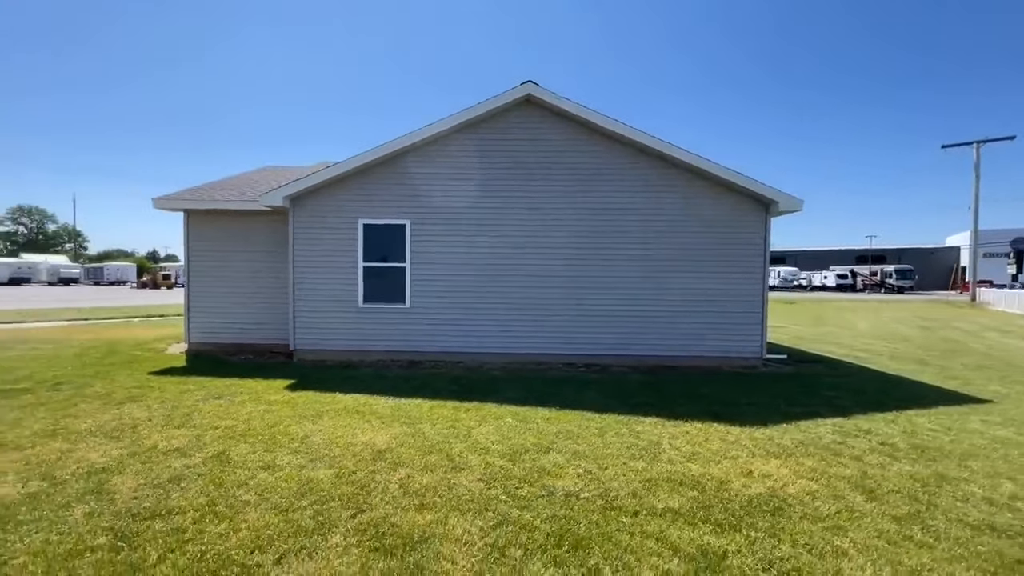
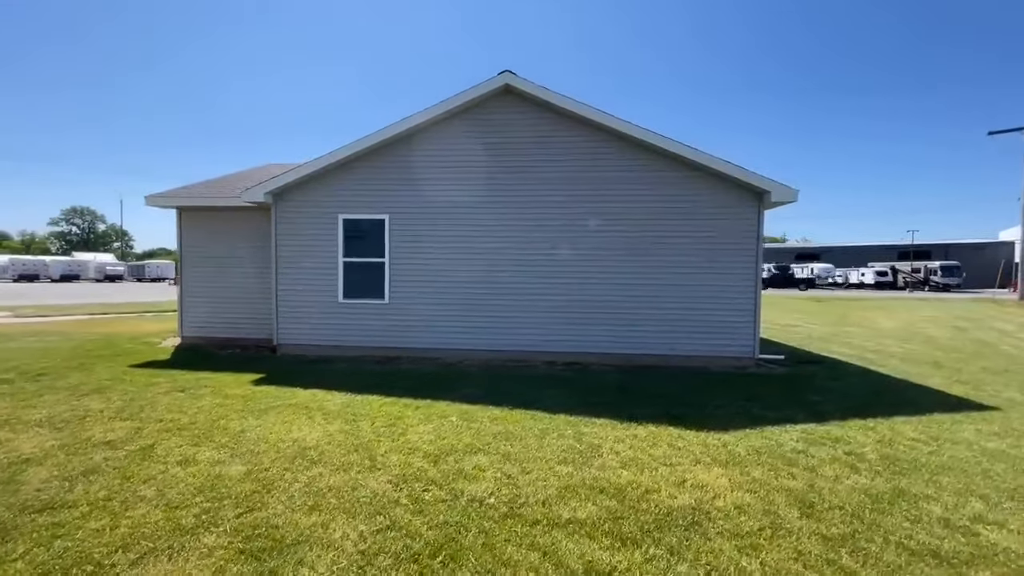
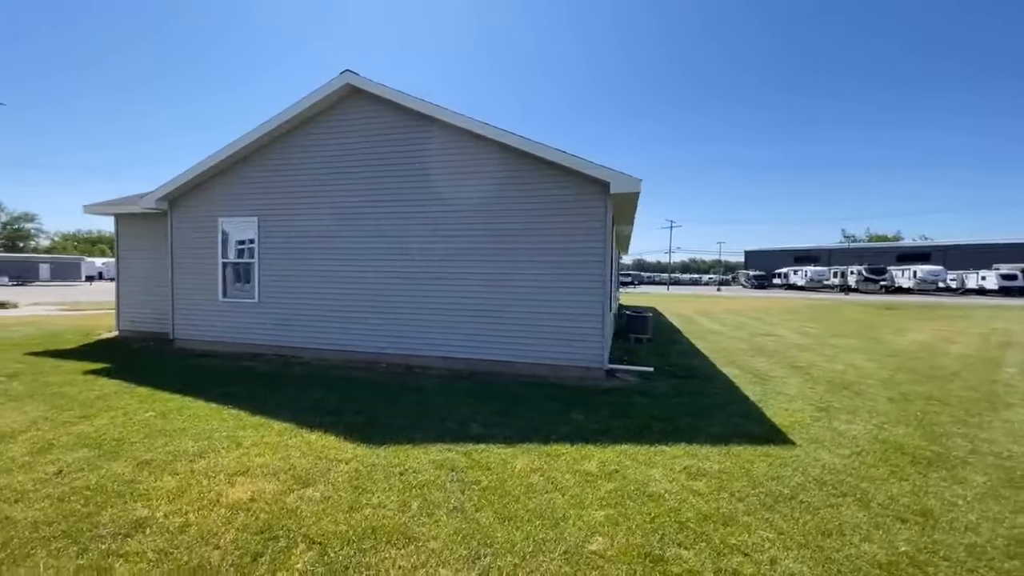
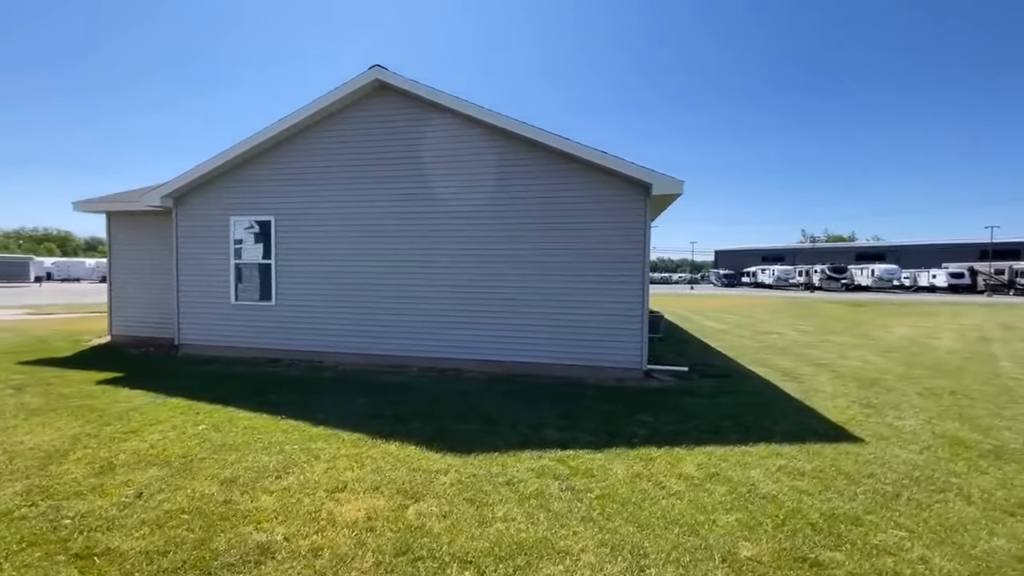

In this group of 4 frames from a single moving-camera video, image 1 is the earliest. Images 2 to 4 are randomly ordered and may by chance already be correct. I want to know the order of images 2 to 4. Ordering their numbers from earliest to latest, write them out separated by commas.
2, 4, 3
